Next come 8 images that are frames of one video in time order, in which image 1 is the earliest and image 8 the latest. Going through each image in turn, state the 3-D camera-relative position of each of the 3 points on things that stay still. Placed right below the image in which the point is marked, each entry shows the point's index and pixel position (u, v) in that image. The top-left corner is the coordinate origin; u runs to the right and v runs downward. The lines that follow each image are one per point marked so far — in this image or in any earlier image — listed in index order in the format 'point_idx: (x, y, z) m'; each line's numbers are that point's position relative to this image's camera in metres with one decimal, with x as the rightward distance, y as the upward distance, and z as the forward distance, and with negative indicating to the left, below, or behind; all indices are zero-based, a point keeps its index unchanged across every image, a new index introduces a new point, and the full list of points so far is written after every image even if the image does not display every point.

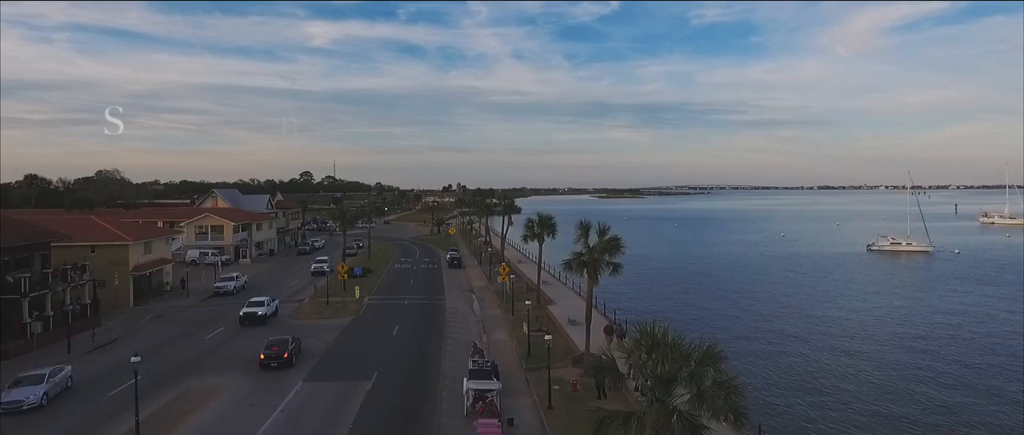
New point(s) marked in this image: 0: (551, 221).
0: (+1.1, -0.1, +17.5) m
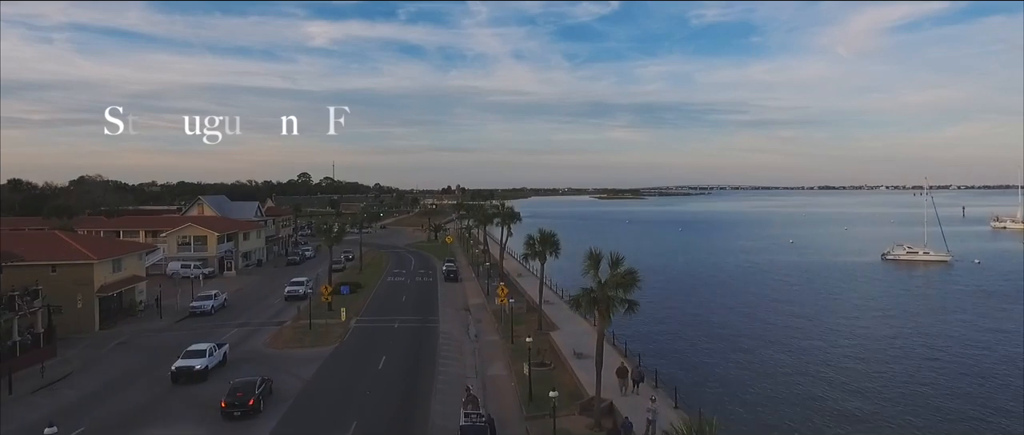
0: (+1.0, -0.5, +16.0) m
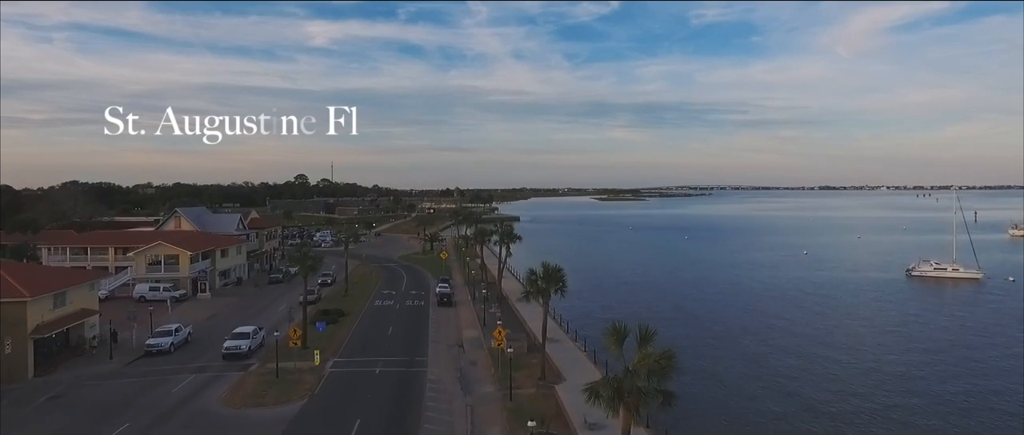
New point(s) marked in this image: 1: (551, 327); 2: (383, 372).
0: (+1.0, -1.1, +13.8) m
1: (+1.1, -3.0, +18.7) m
2: (-2.9, -3.4, +15.1) m
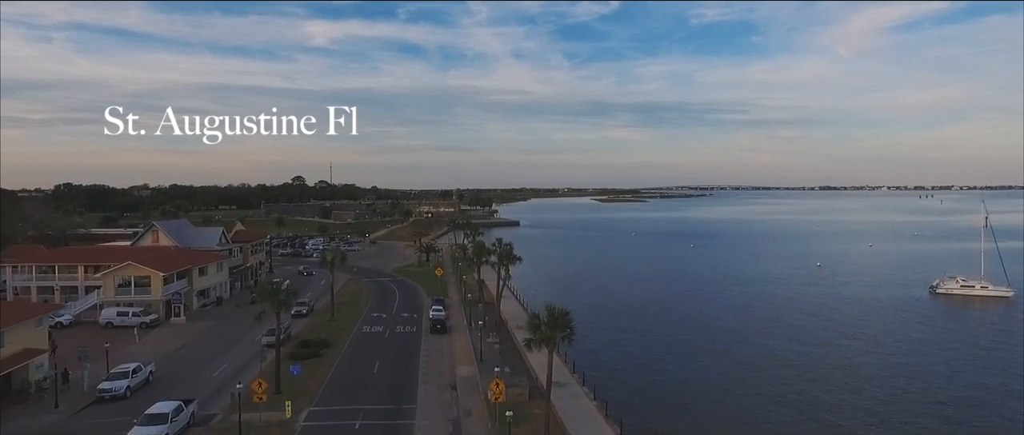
0: (+1.0, -1.7, +11.9) m
1: (+1.1, -3.6, +16.8) m
2: (-2.9, -4.0, +13.2) m
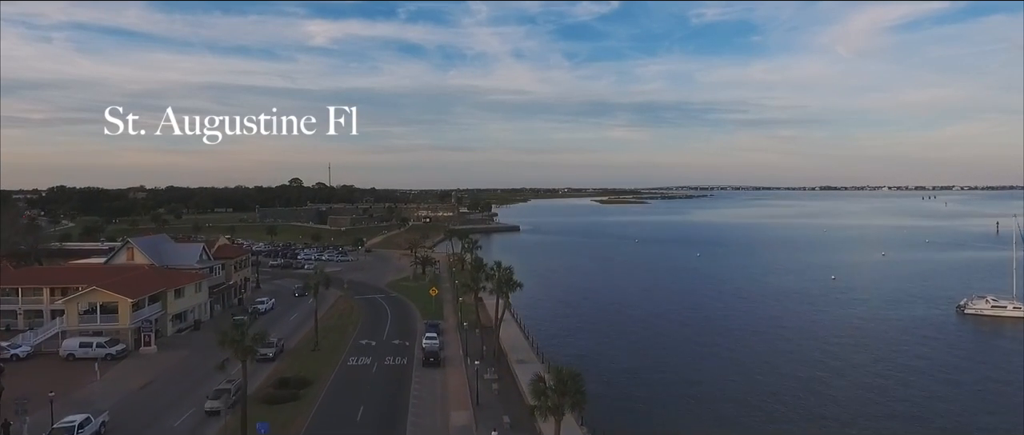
0: (+1.0, -2.4, +10.0) m
1: (+1.0, -4.2, +14.9) m
2: (-2.9, -4.7, +11.4) m
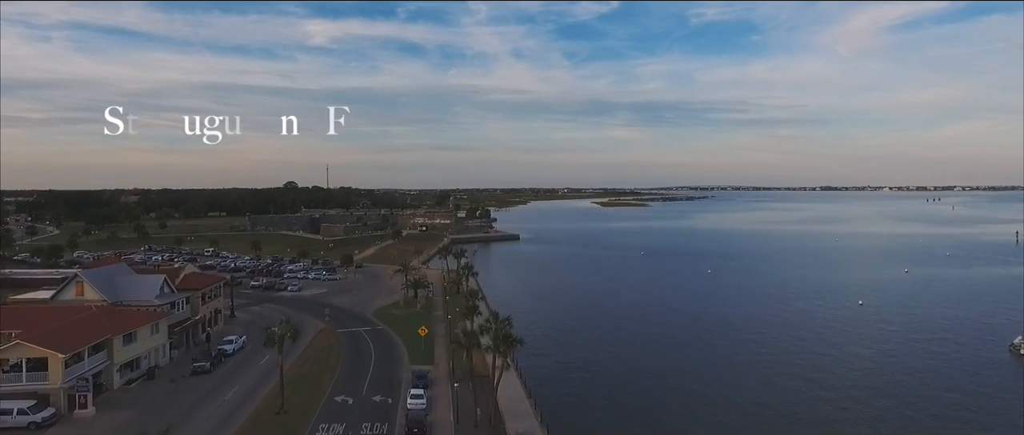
0: (+1.0, -3.5, +6.9) m
1: (+1.0, -5.3, +11.8) m
2: (-2.9, -5.8, +8.2) m
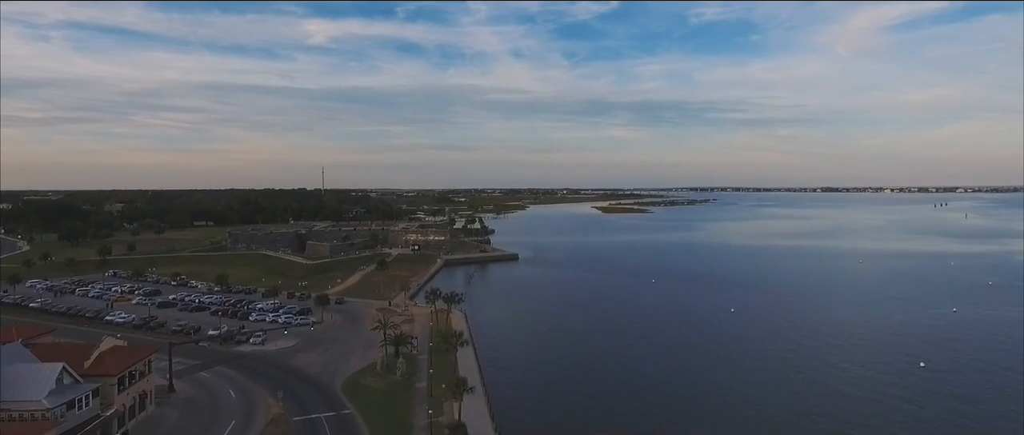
0: (+0.9, -5.5, +1.3) m
1: (+1.0, -7.4, +6.1) m
2: (-3.0, -7.8, +2.6) m
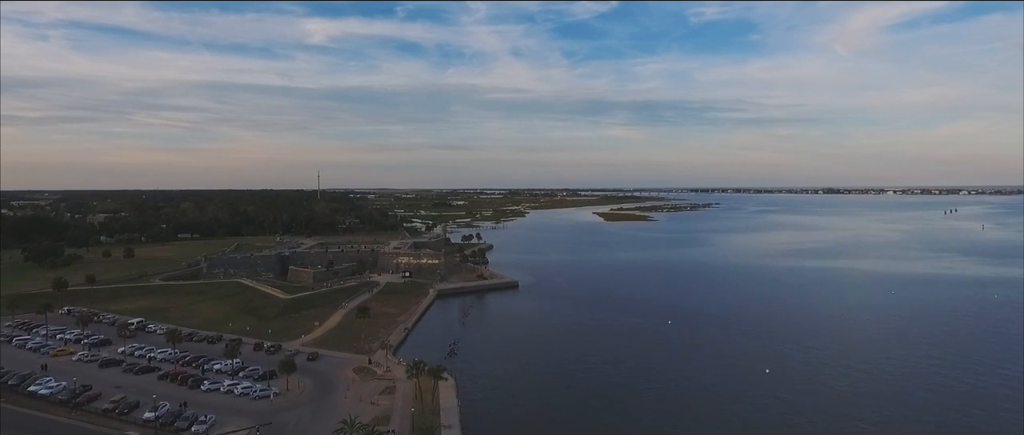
0: (+0.9, -8.1, -5.0) m
1: (+1.0, -10.0, -0.2) m
2: (-3.0, -10.4, -3.7) m
